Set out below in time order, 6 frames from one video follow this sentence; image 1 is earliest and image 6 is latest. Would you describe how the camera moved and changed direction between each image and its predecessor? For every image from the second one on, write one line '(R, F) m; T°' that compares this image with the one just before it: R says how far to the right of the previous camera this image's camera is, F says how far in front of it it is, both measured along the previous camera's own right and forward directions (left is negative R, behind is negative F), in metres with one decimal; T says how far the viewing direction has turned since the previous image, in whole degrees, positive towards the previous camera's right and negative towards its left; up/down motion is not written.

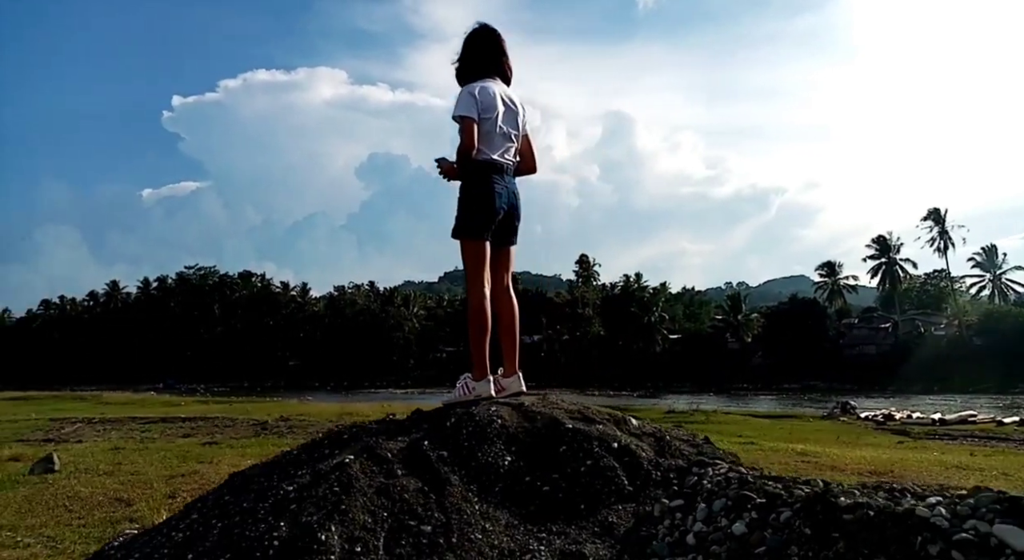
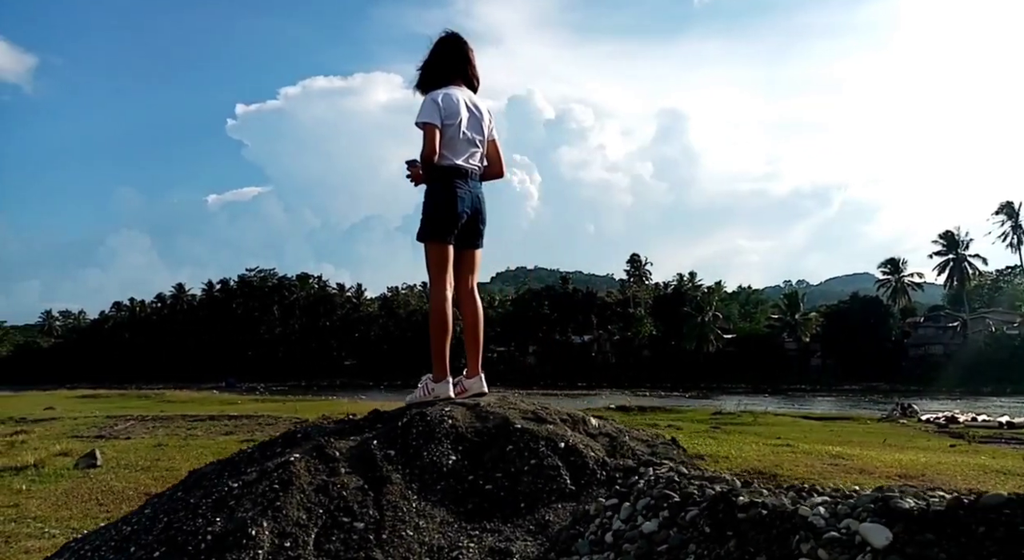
(+0.5, -0.1) m; -4°
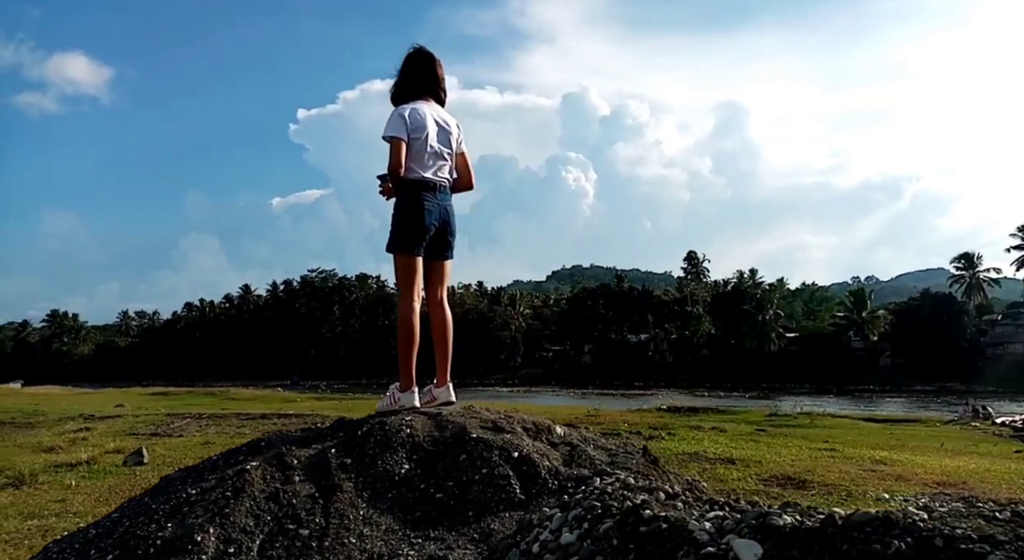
(+0.5, 0.0) m; -5°
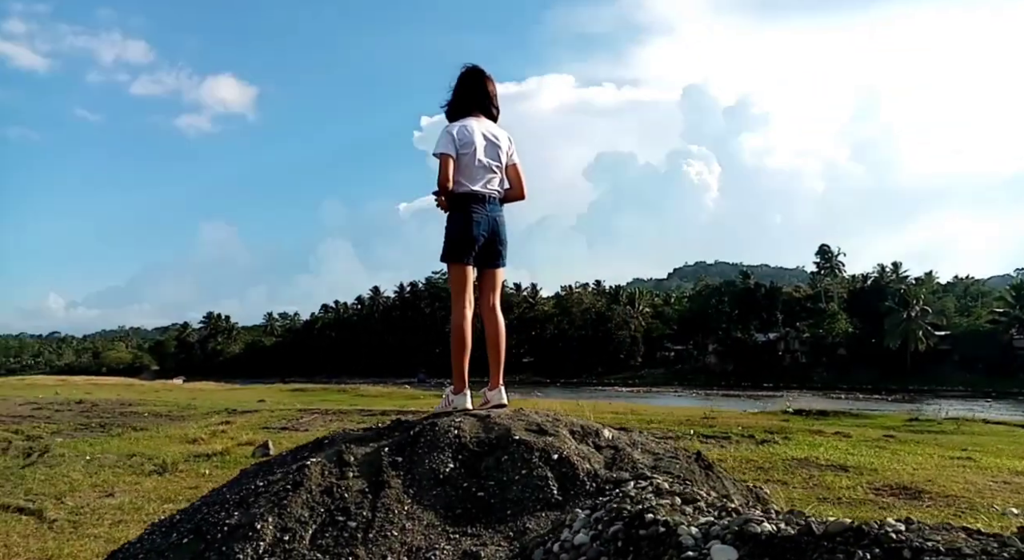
(+0.4, -0.1) m; -9°
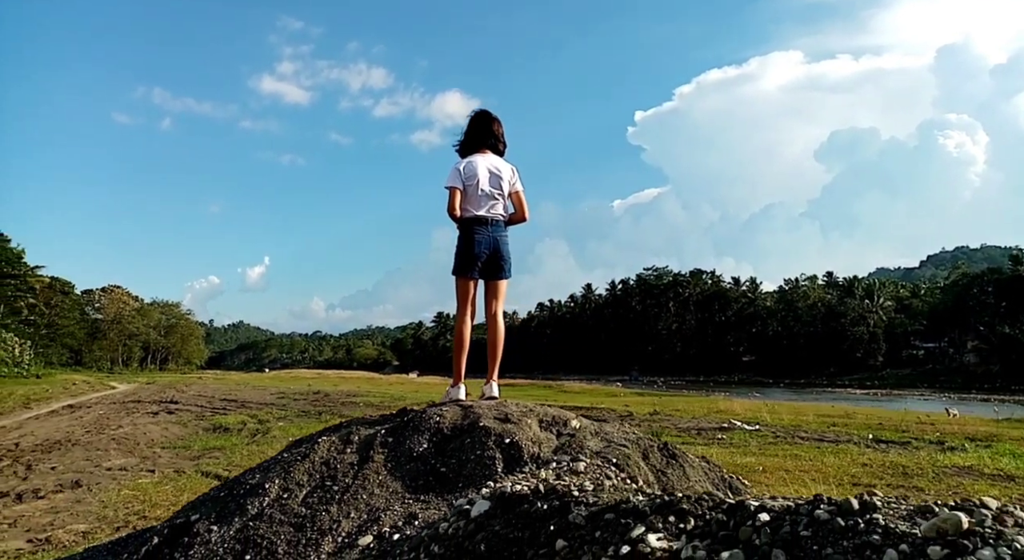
(+1.4, -0.4) m; -17°
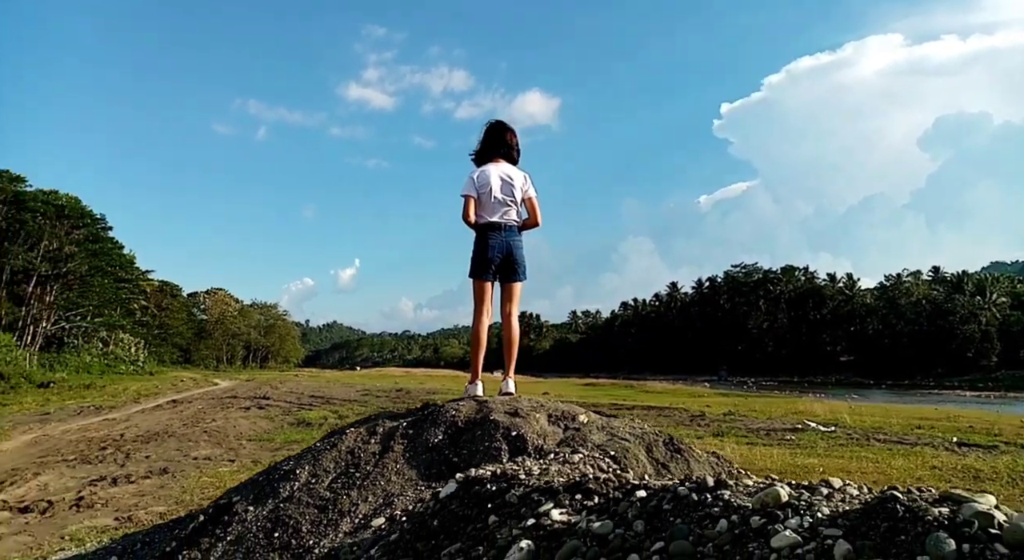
(+0.5, -0.2) m; -7°
